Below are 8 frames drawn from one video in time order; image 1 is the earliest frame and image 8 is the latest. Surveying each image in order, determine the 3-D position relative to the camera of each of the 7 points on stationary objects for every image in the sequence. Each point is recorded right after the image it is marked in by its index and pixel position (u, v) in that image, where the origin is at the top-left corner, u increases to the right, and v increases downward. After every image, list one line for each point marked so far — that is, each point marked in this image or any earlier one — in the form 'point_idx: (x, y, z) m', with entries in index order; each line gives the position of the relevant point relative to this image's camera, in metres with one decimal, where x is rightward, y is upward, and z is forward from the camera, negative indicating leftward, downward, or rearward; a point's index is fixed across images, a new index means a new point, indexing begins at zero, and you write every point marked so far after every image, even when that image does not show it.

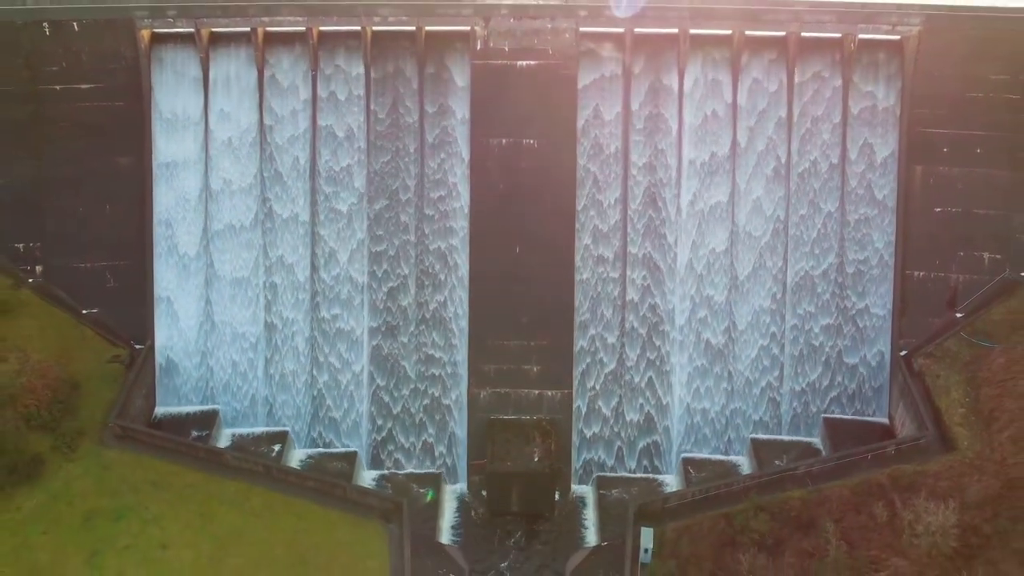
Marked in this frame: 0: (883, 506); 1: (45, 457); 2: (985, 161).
0: (+5.9, -3.4, +14.7) m
1: (-7.7, -2.8, +15.2) m
2: (+9.0, +2.4, +17.1) m
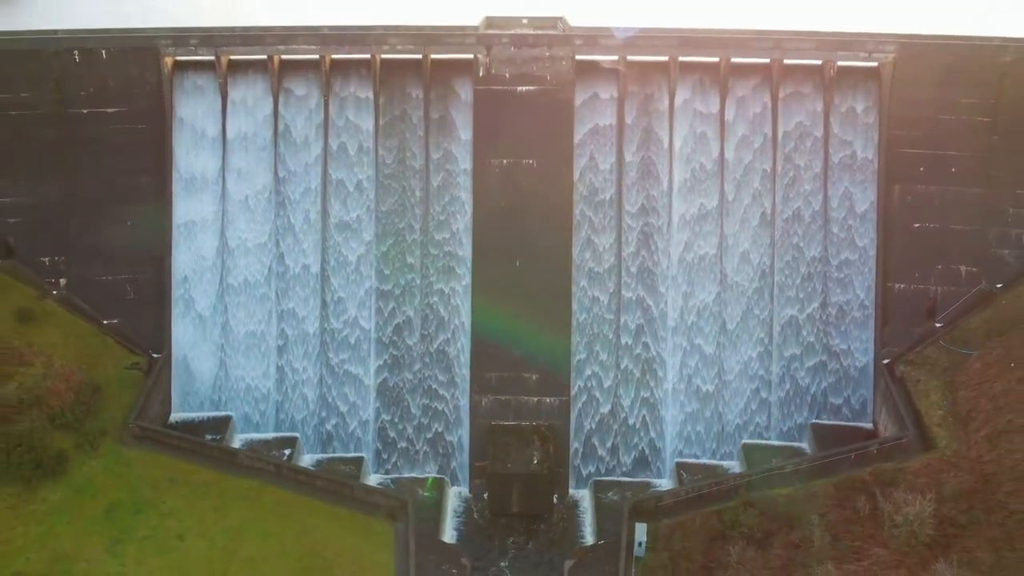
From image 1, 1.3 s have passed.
0: (+5.9, -3.5, +15.4) m
1: (-7.7, -2.9, +16.0) m
2: (+9.0, +2.2, +18.1) m
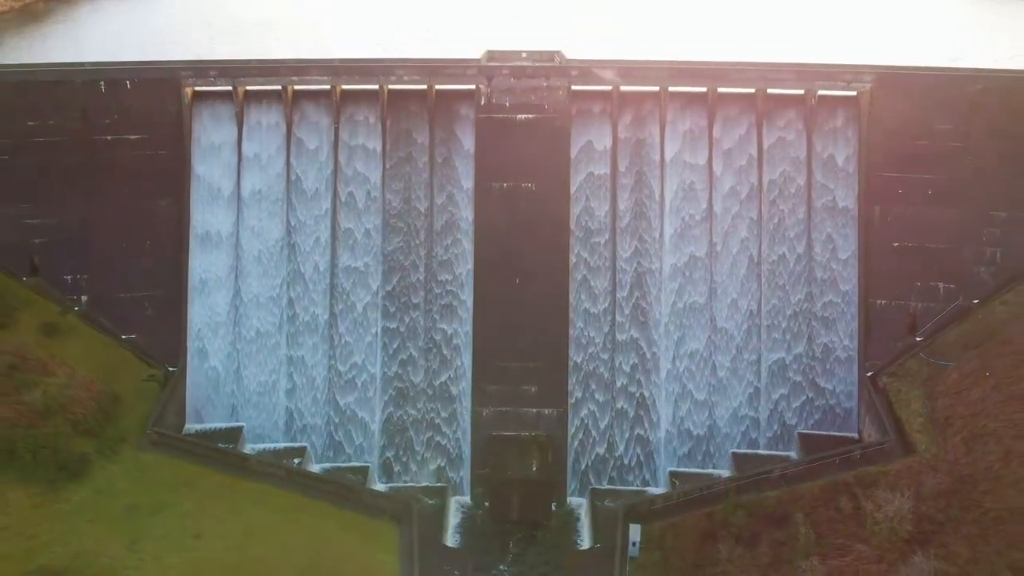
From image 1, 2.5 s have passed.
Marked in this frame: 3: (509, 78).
0: (+5.9, -3.7, +16.2) m
1: (-7.7, -3.1, +16.8) m
2: (+9.0, +1.9, +19.2) m
3: (0.0, +4.3, +18.7) m
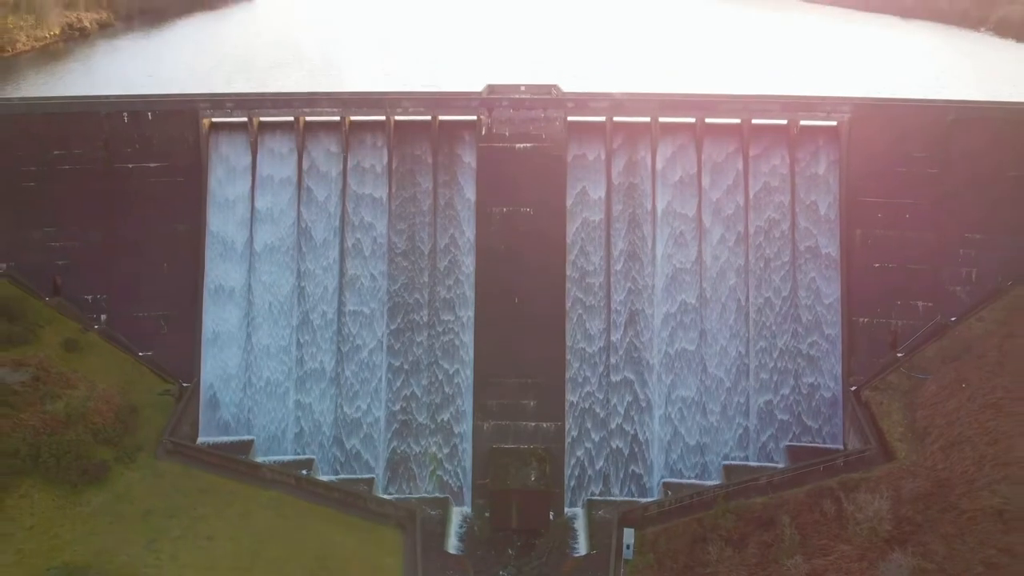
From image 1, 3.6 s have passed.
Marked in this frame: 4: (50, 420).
0: (+5.9, -4.0, +17.0) m
1: (-7.7, -3.4, +17.6) m
2: (+8.9, +1.5, +20.2) m
3: (-0.1, +3.9, +19.9) m
4: (-8.9, -2.5, +17.6) m
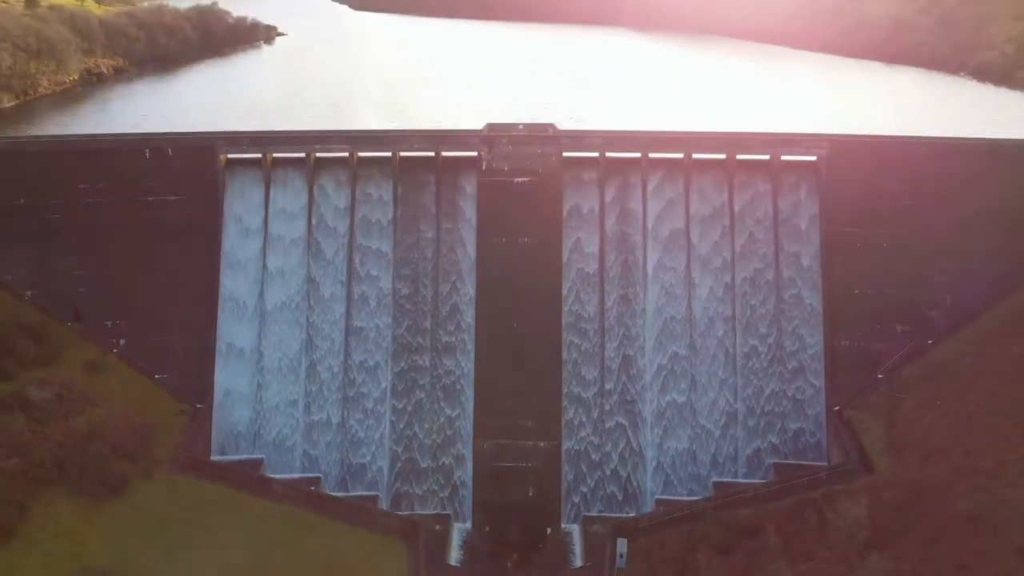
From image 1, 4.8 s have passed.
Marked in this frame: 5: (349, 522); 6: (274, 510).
0: (+5.9, -4.4, +17.8) m
1: (-7.7, -3.8, +18.5) m
2: (+8.9, +0.9, +21.4) m
3: (-0.1, +3.3, +21.2) m
4: (-9.0, -3.0, +18.6) m
5: (-3.3, -4.8, +18.7) m
6: (-4.8, -4.5, +18.6) m
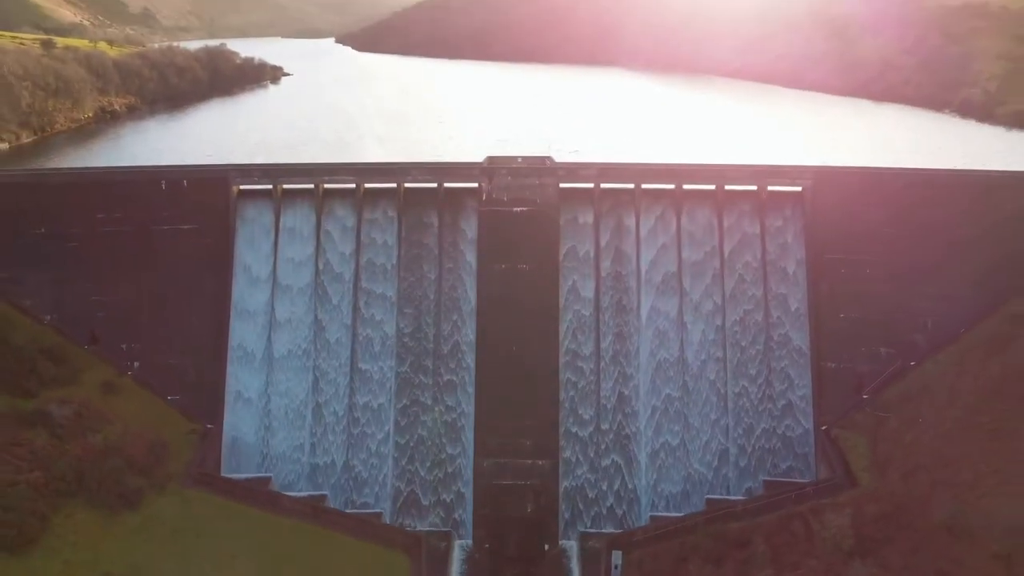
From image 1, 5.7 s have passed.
0: (+5.9, -4.8, +18.6) m
1: (-7.8, -4.3, +19.3) m
2: (+8.9, +0.3, +22.3) m
3: (-0.1, +2.7, +22.3) m
4: (-9.0, -3.4, +19.4) m
5: (-3.3, -5.3, +19.5) m
6: (-4.9, -5.0, +19.3) m
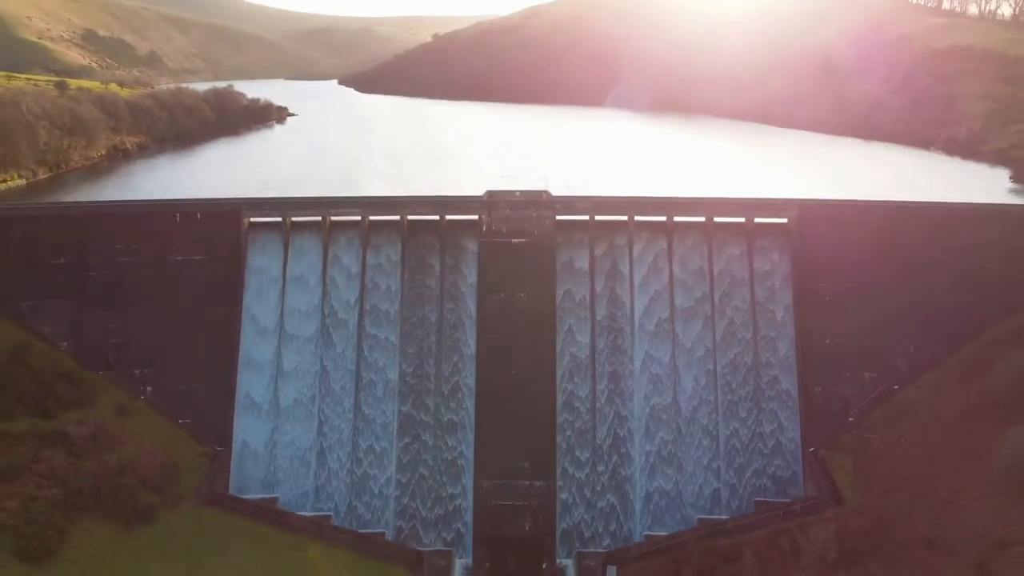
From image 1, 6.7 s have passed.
0: (+5.8, -5.3, +19.3) m
1: (-7.8, -4.9, +20.1) m
2: (+8.9, -0.4, +23.3) m
3: (-0.2, +2.0, +23.4) m
4: (-9.0, -4.0, +20.2) m
5: (-3.4, -5.8, +20.2) m
6: (-4.9, -5.5, +20.1) m
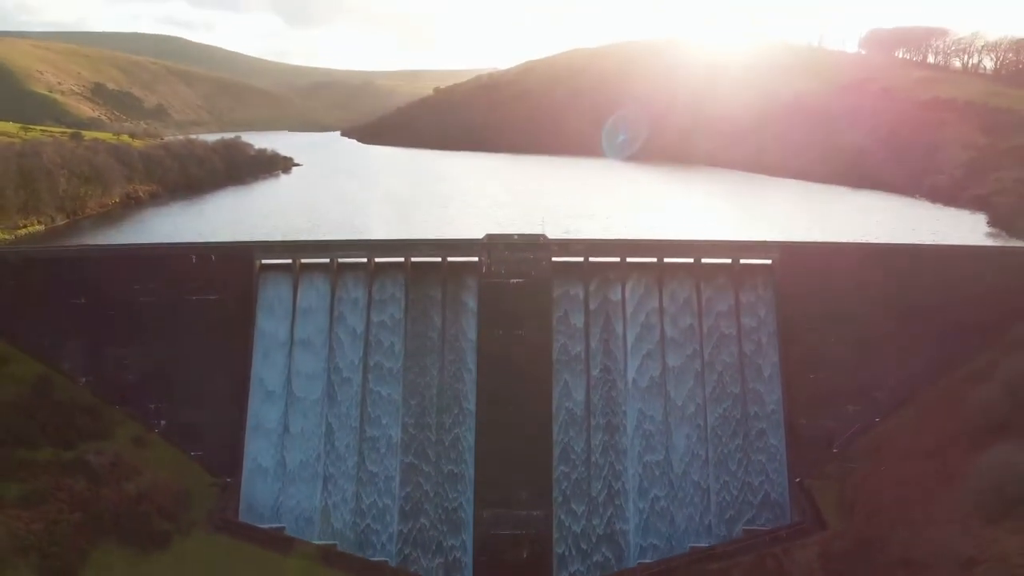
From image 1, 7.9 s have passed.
0: (+5.8, -6.1, +20.3) m
1: (-7.8, -5.7, +21.0) m
2: (+8.8, -1.4, +24.5) m
3: (-0.2, +1.0, +24.7) m
4: (-9.1, -4.8, +21.2) m
5: (-3.4, -6.7, +21.1) m
6: (-4.9, -6.4, +21.0) m
